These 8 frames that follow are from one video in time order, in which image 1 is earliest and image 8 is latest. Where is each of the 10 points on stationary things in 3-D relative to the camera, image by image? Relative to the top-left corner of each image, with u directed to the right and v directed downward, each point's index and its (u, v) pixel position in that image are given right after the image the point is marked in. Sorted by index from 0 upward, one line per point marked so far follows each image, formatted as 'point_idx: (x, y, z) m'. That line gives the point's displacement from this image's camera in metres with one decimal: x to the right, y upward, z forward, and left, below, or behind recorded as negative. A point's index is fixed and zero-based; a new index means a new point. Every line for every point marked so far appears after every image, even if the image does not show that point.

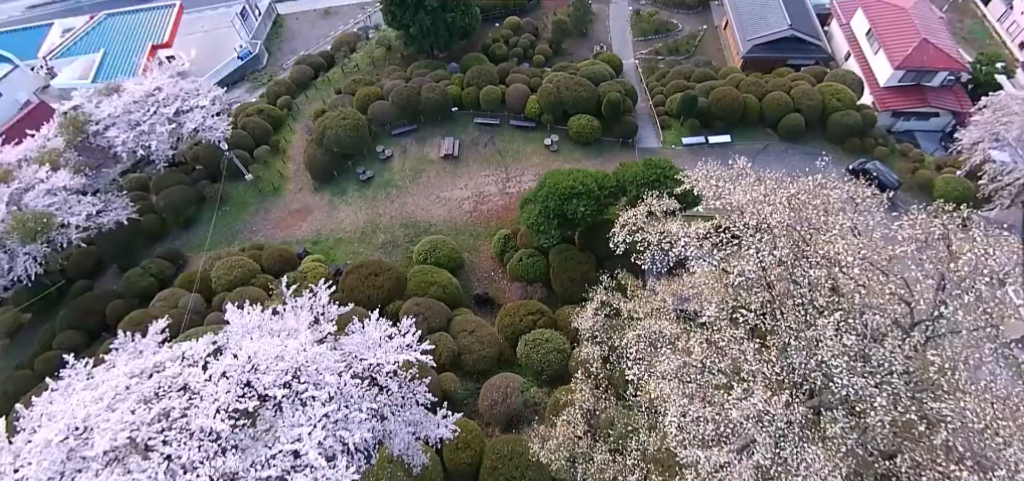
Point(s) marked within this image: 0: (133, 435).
0: (-7.1, -3.6, +10.6) m
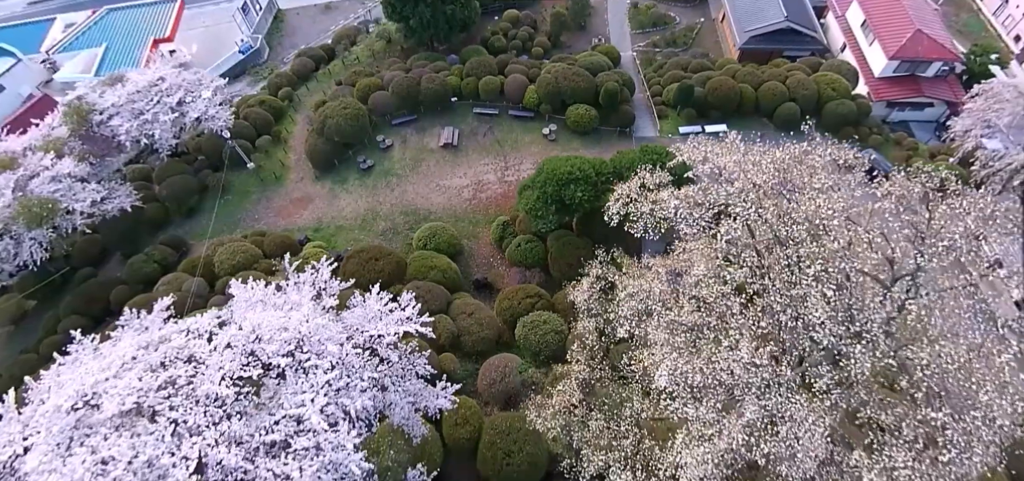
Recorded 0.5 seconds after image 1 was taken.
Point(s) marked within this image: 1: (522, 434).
0: (-7.1, -3.1, +10.9) m
1: (+0.3, -5.1, +14.9) m
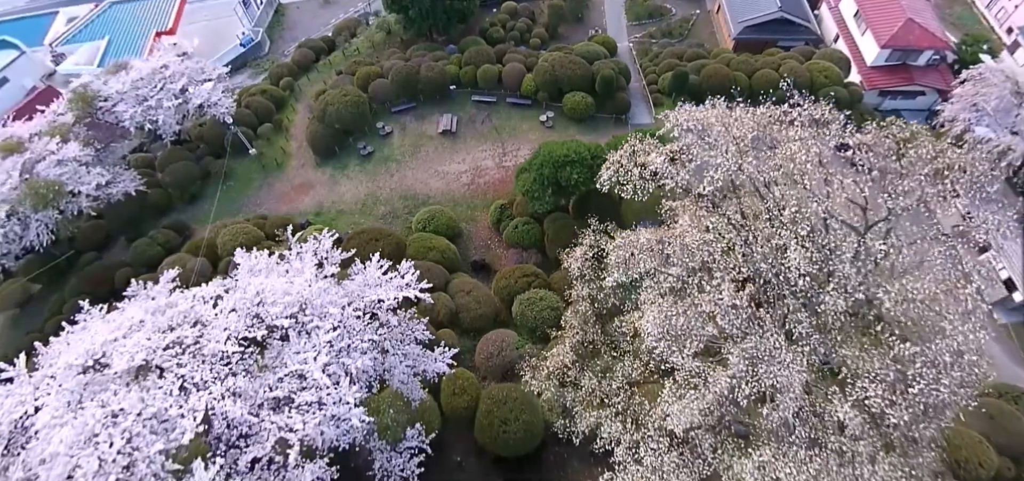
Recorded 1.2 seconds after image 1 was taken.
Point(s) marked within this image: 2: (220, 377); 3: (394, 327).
0: (-7.2, -2.3, +11.4) m
1: (+0.2, -4.4, +15.3) m
2: (-5.7, -2.7, +11.3) m
3: (-2.7, -1.9, +13.2) m
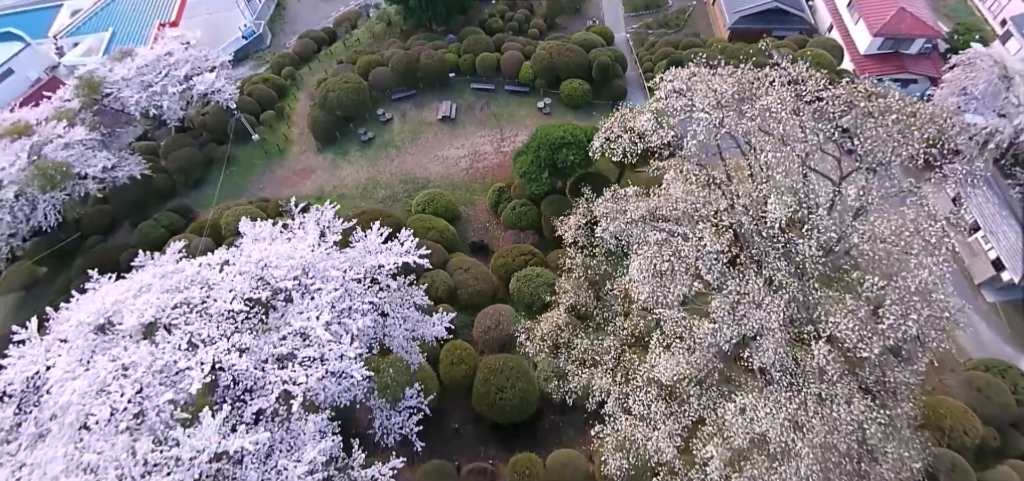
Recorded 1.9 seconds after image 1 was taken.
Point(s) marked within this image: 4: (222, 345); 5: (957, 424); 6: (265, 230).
0: (-7.3, -1.6, +11.8) m
1: (+0.1, -3.6, +15.8) m
2: (-5.9, -1.9, +11.7) m
3: (-2.8, -1.2, +13.6) m
4: (-5.7, -2.1, +11.4) m
5: (+12.9, -5.4, +16.6) m
6: (-6.1, +0.3, +14.0) m
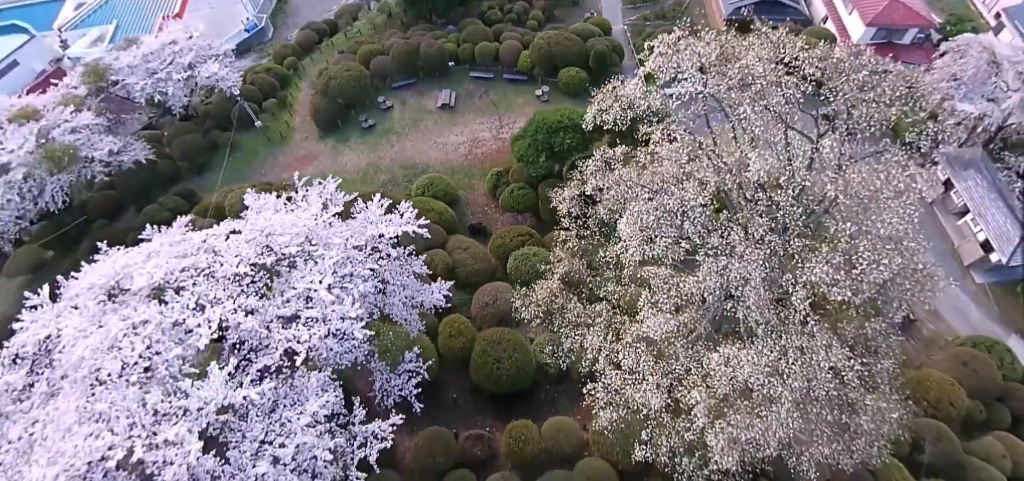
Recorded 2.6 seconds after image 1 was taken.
0: (-7.4, -0.8, +12.3) m
1: (0.0, -2.9, +16.2) m
2: (-5.9, -1.2, +12.2) m
3: (-2.9, -0.4, +14.1) m
4: (-5.8, -1.3, +11.8) m
5: (+12.8, -4.7, +17.0) m
6: (-6.2, +1.0, +14.5) m
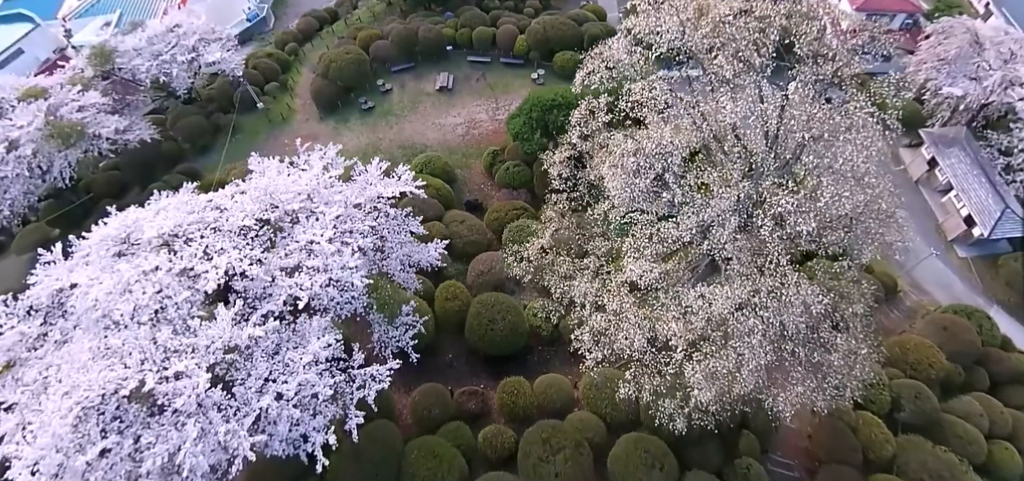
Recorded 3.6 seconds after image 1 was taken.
0: (-7.6, +0.2, +12.9) m
1: (-0.2, -1.9, +16.8) m
2: (-6.1, -0.1, +12.8) m
3: (-3.1, +0.6, +14.7) m
4: (-6.0, -0.3, +12.4) m
5: (+12.6, -3.7, +17.6) m
6: (-6.3, +2.0, +15.1) m
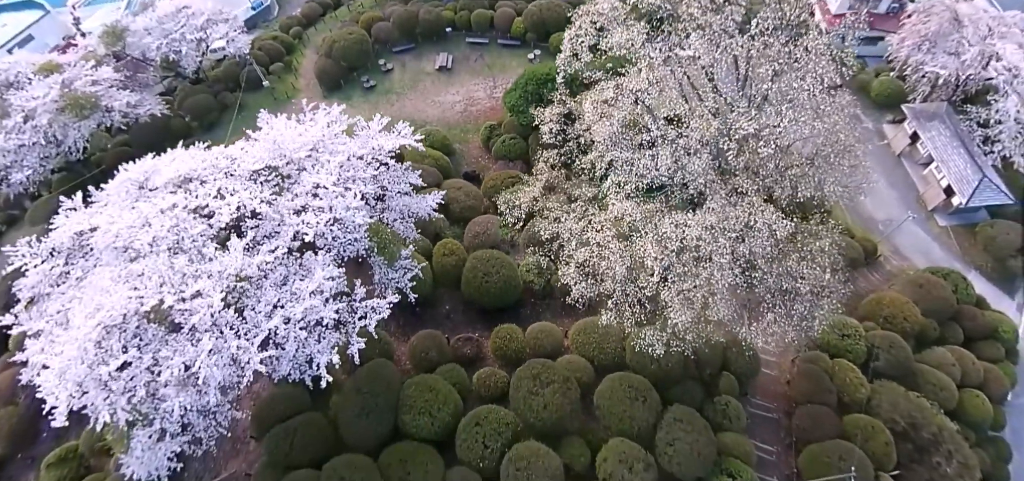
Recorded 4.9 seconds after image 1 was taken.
0: (-7.8, +1.6, +13.8) m
1: (-0.4, -0.6, +17.7) m
2: (-6.3, +1.2, +13.7) m
3: (-3.3, +1.9, +15.6) m
4: (-6.2, +1.1, +13.3) m
5: (+12.4, -2.3, +18.4) m
6: (-6.5, +3.4, +16.0) m
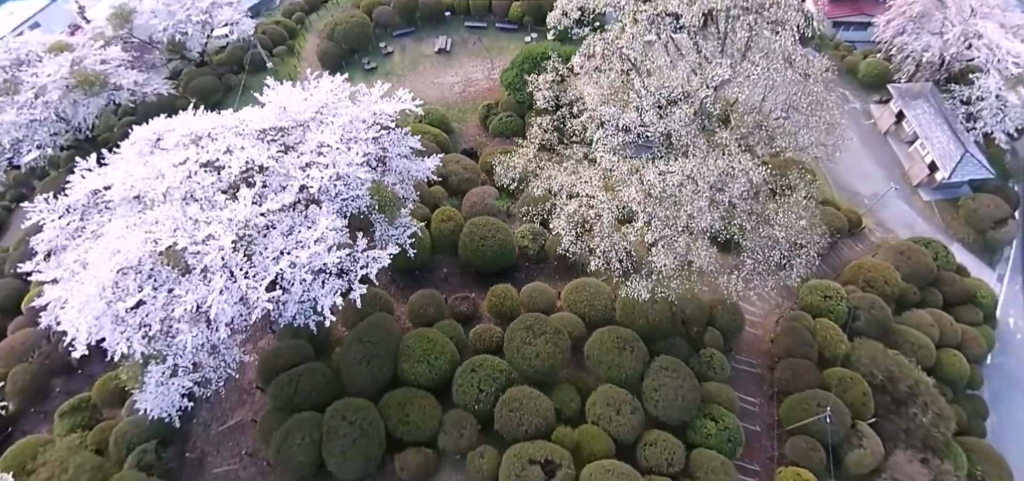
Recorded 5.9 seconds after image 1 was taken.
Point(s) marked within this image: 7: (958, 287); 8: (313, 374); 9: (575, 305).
0: (-8.0, +2.7, +14.5) m
1: (-0.5, +0.6, +18.4) m
2: (-6.5, +2.4, +14.4) m
3: (-3.4, +3.1, +16.3) m
4: (-6.4, +2.2, +14.0) m
5: (+12.3, -1.2, +19.1) m
6: (-6.7, +4.5, +16.7) m
7: (+15.4, -1.6, +19.7) m
8: (-5.1, -3.4, +14.6) m
9: (+1.8, -1.8, +16.4) m
